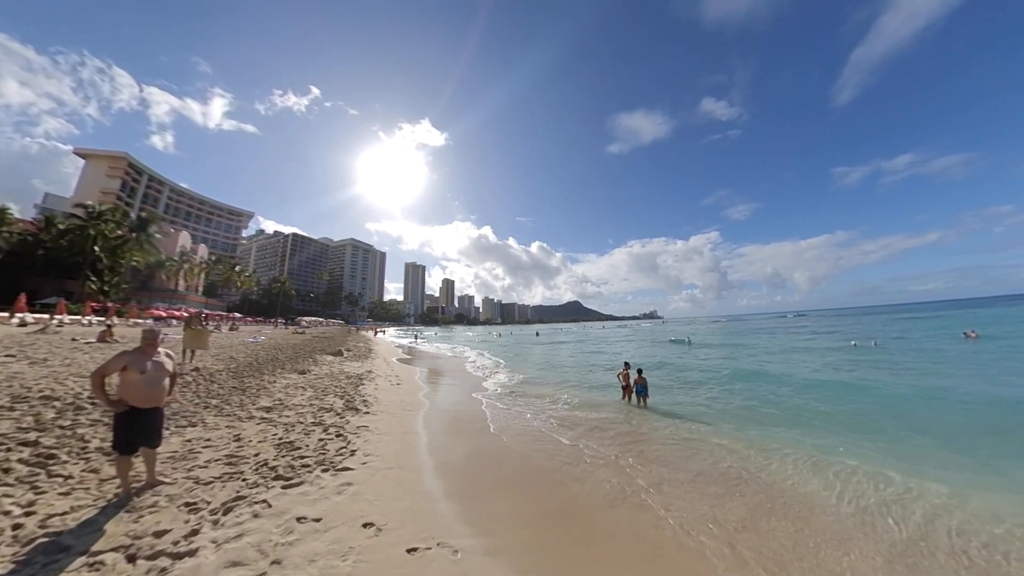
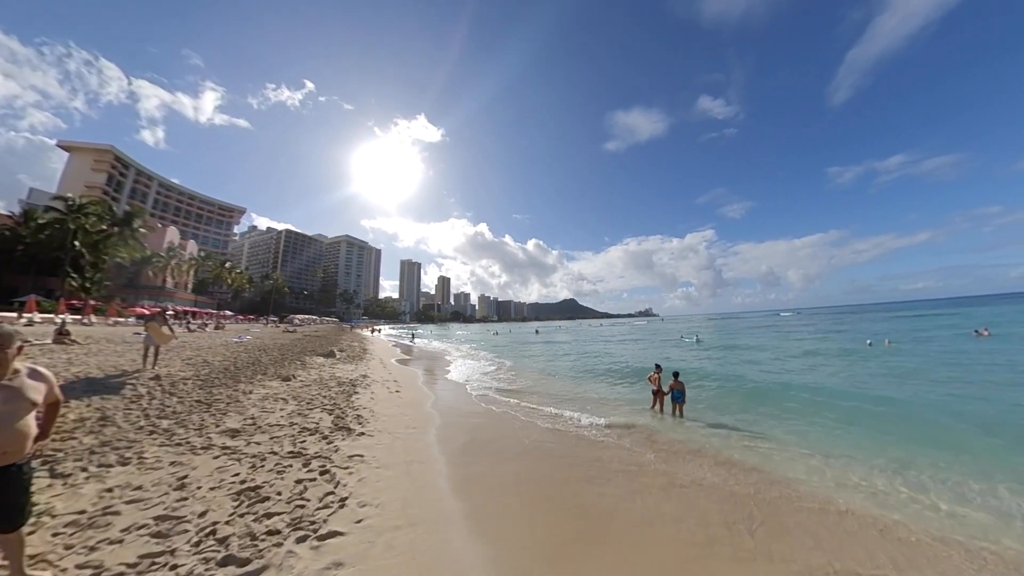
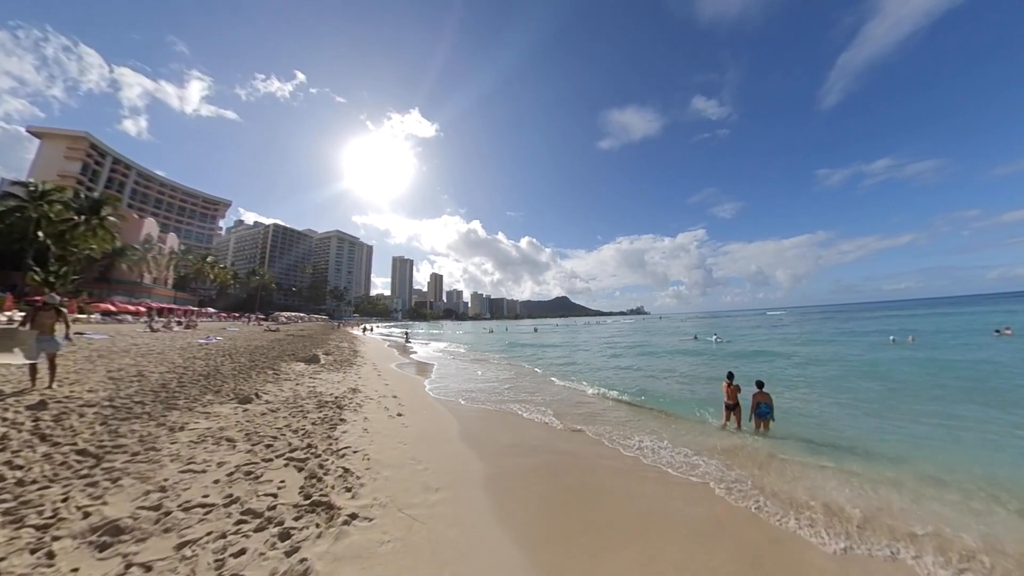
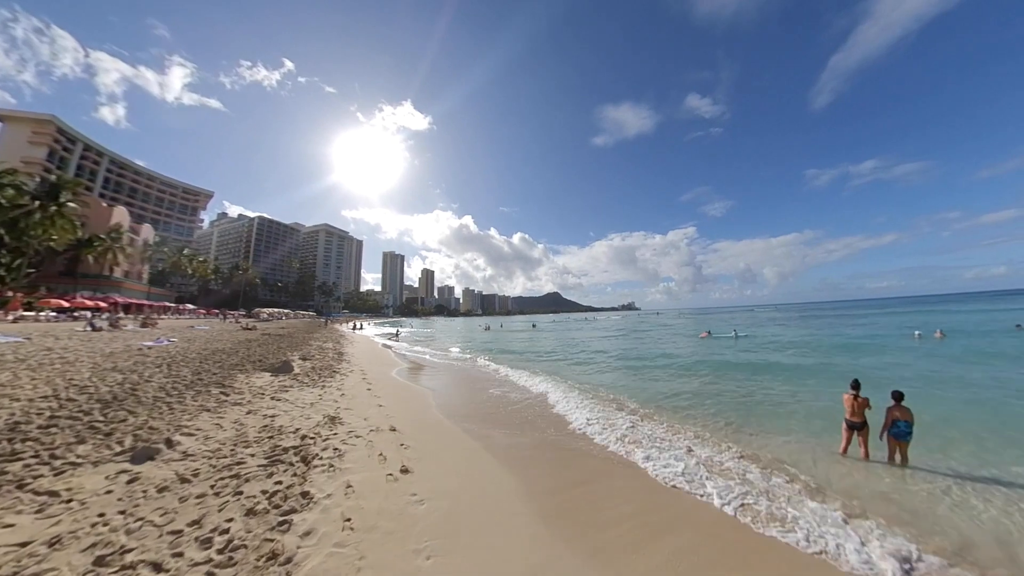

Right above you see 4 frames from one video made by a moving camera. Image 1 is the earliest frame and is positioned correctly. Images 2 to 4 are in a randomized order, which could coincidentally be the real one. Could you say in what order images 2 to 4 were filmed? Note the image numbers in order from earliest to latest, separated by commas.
2, 3, 4
